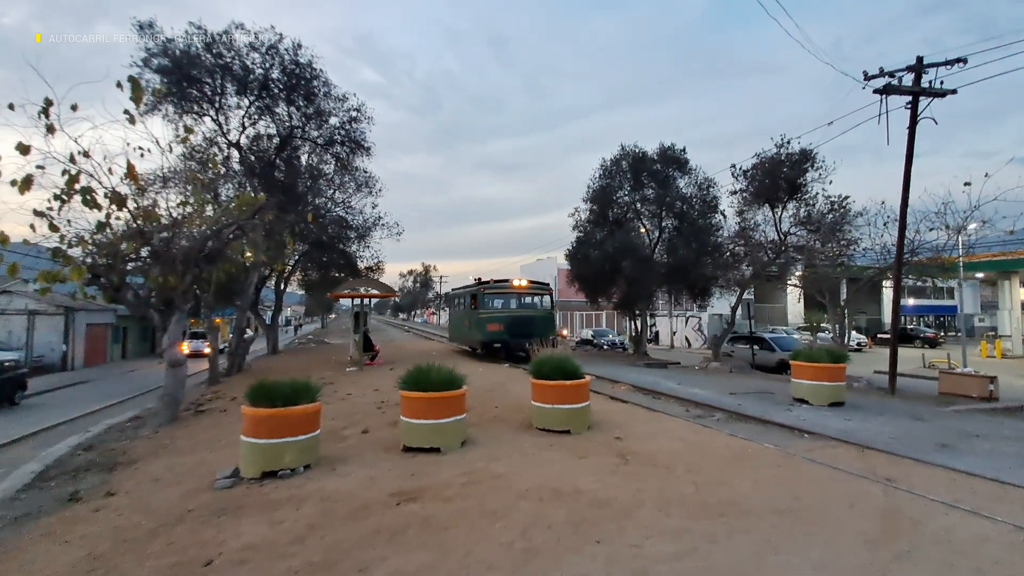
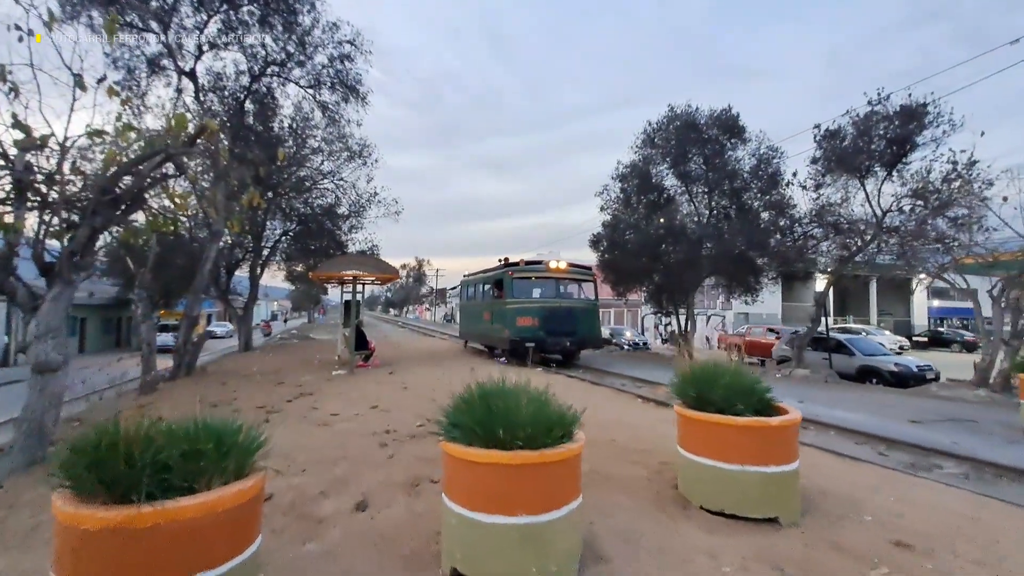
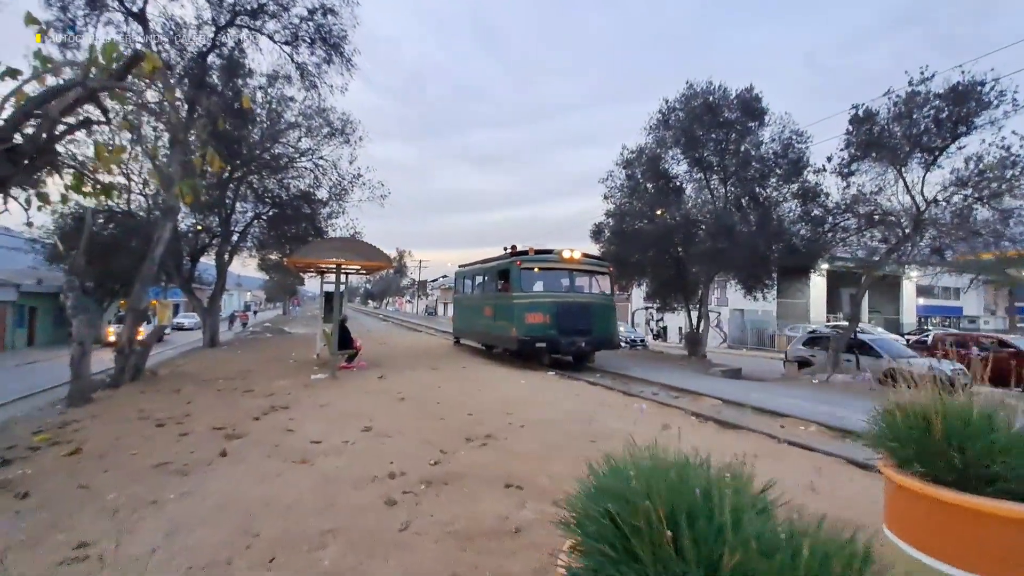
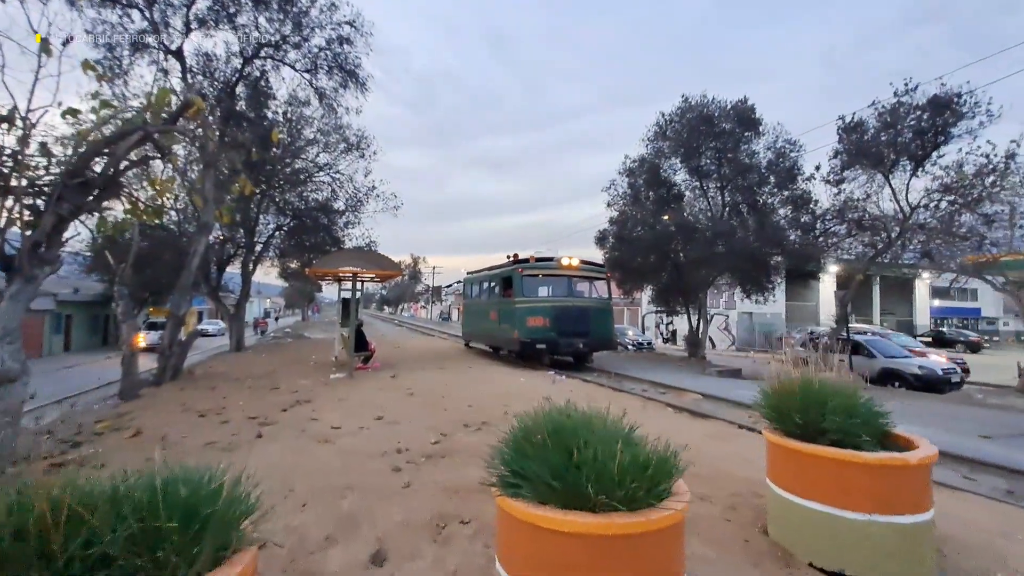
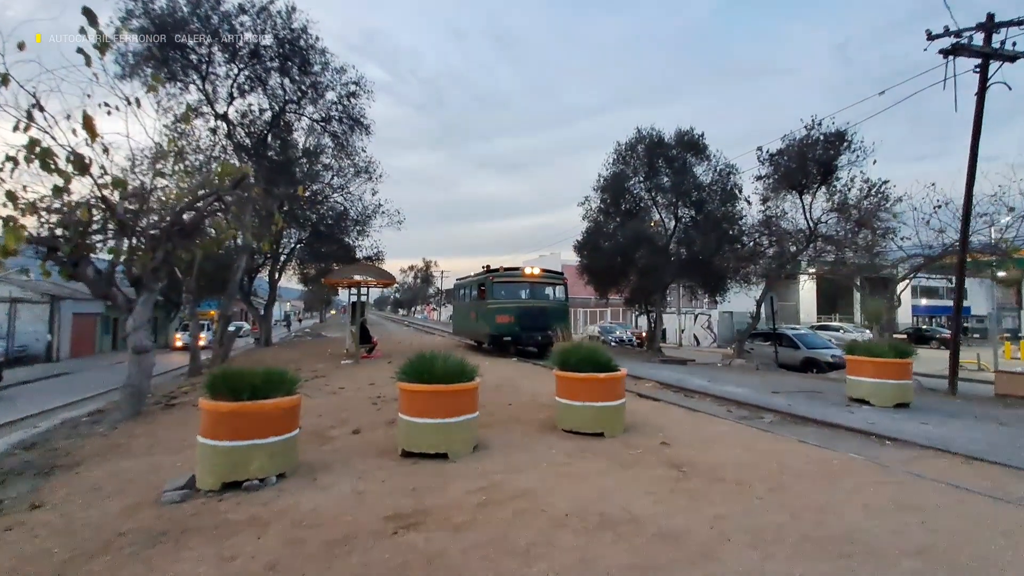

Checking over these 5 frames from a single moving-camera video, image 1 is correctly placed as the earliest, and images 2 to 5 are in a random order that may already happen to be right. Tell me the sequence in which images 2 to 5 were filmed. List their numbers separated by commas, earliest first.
5, 2, 4, 3
